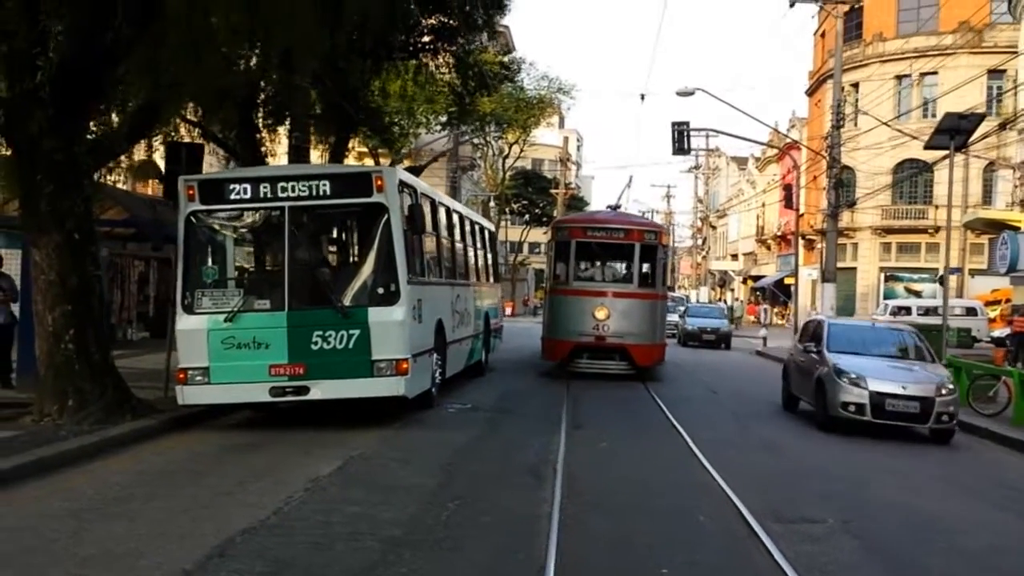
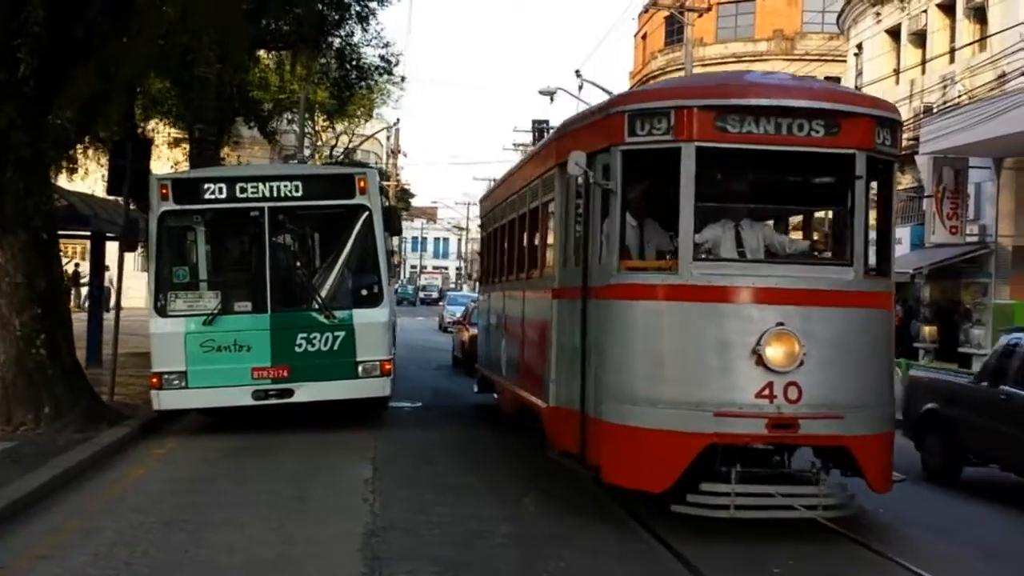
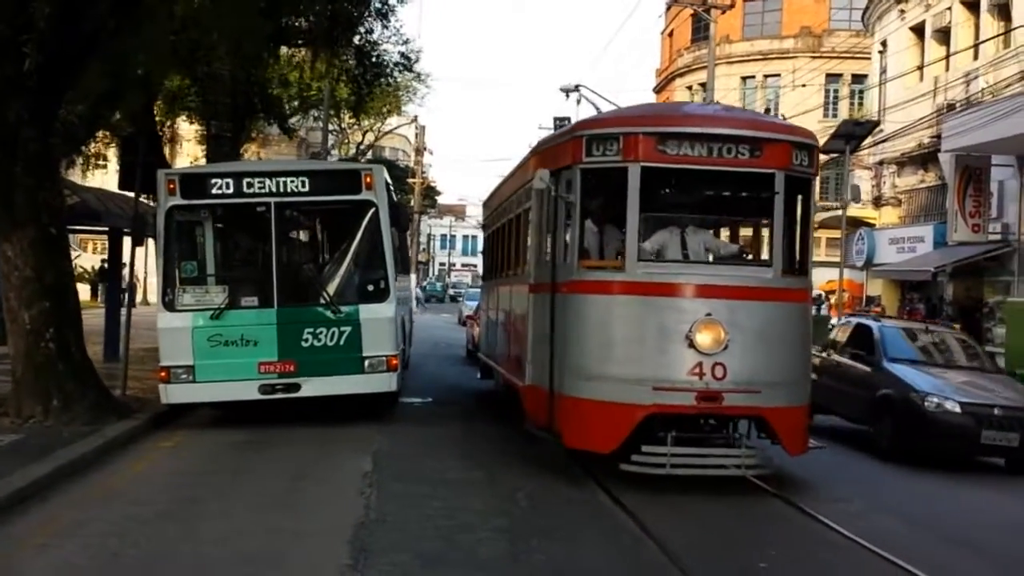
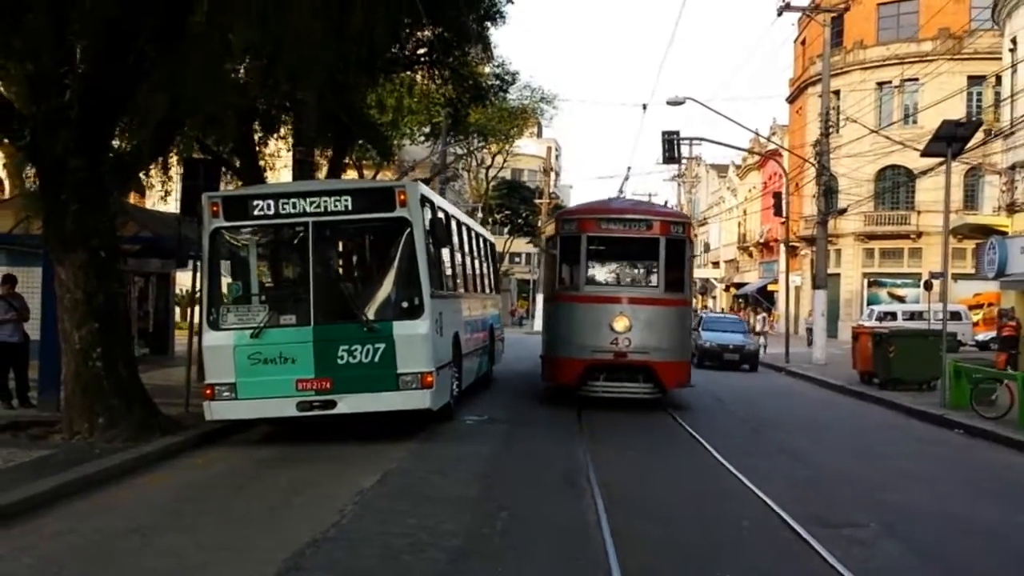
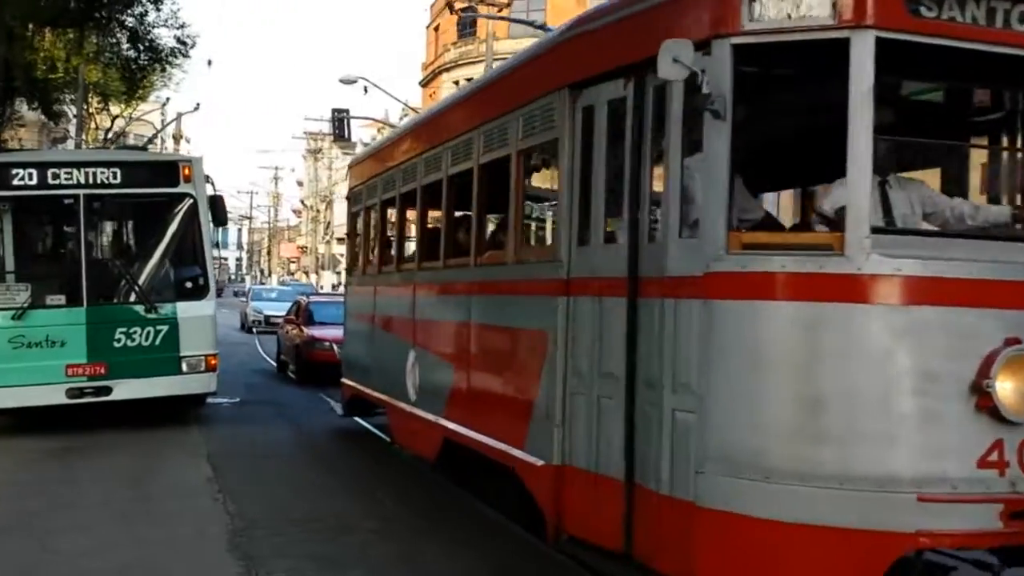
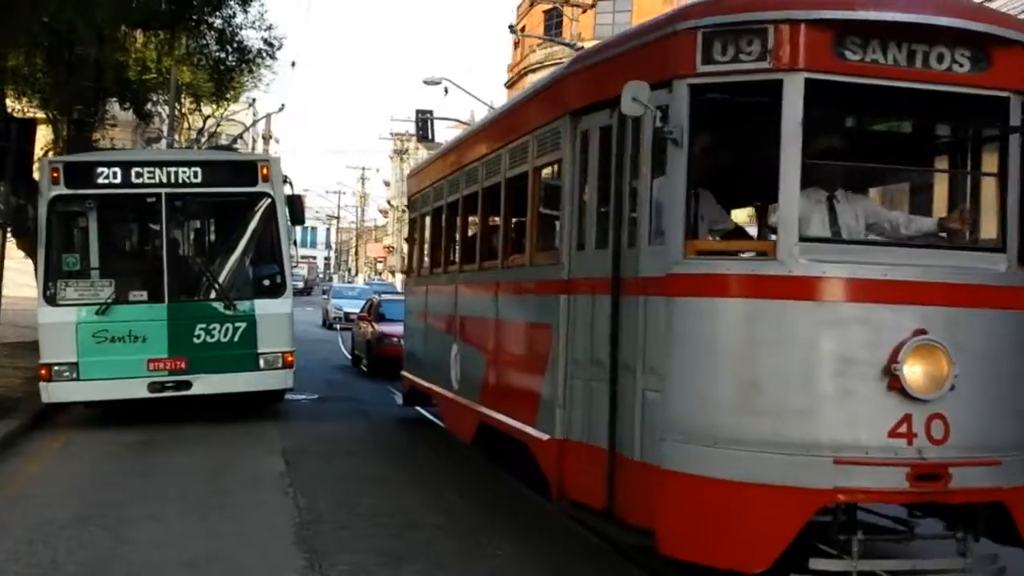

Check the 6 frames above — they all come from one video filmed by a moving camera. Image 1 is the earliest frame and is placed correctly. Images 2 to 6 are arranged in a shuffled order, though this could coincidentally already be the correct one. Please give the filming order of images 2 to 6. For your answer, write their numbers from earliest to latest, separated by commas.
4, 3, 2, 6, 5
